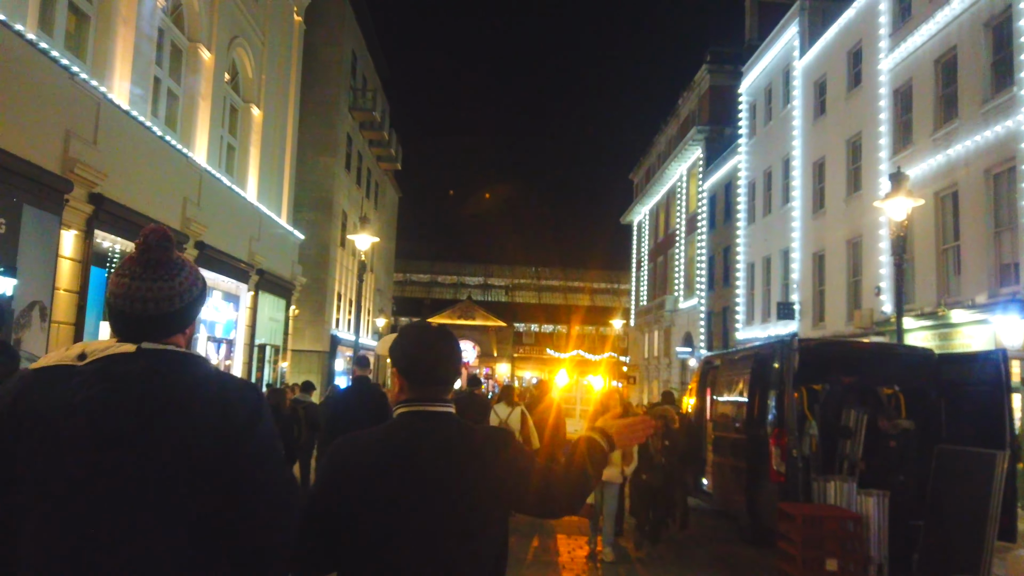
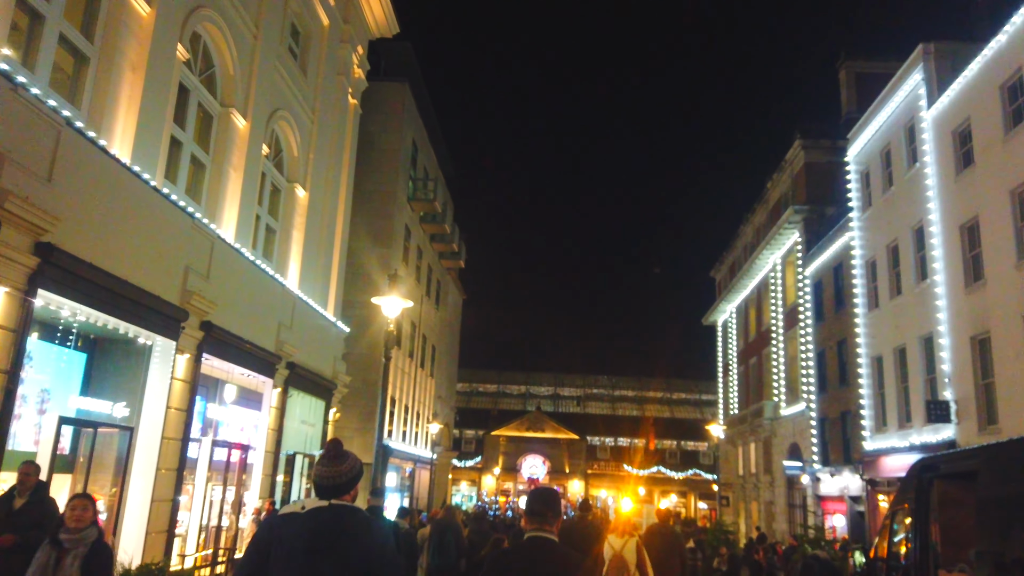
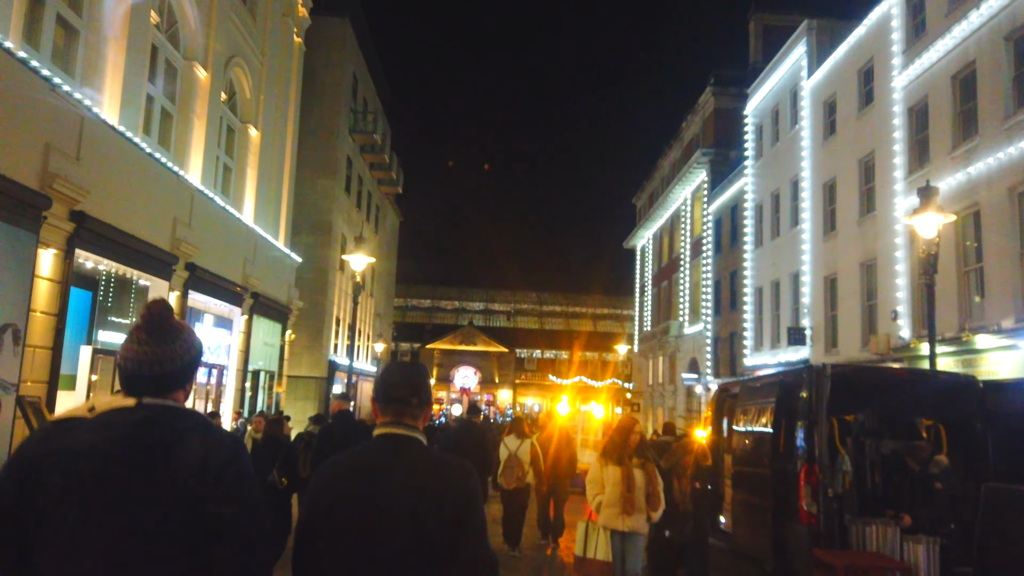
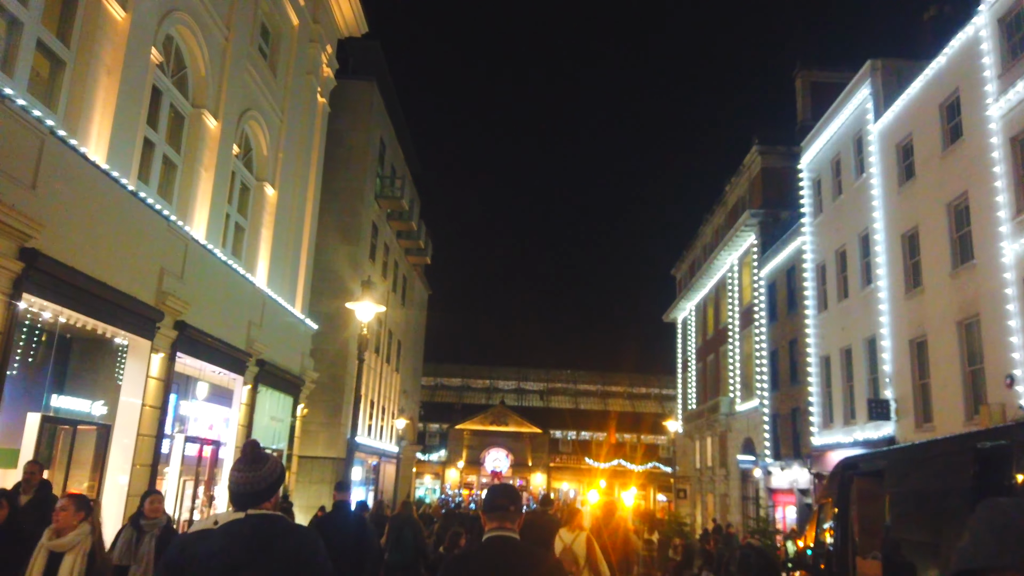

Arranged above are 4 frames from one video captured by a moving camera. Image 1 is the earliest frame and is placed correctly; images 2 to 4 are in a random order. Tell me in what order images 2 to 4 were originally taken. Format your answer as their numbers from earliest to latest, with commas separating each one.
3, 4, 2
